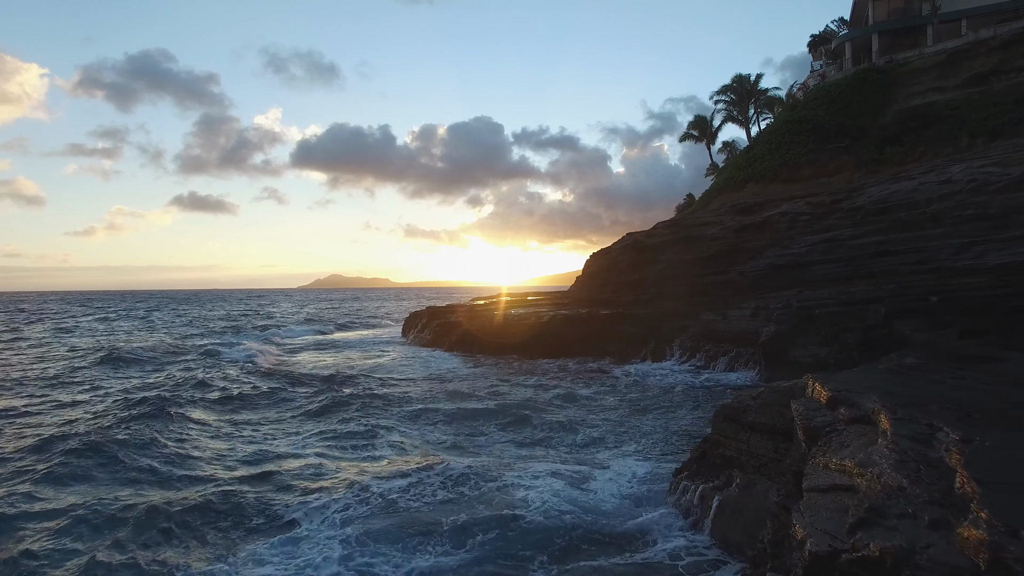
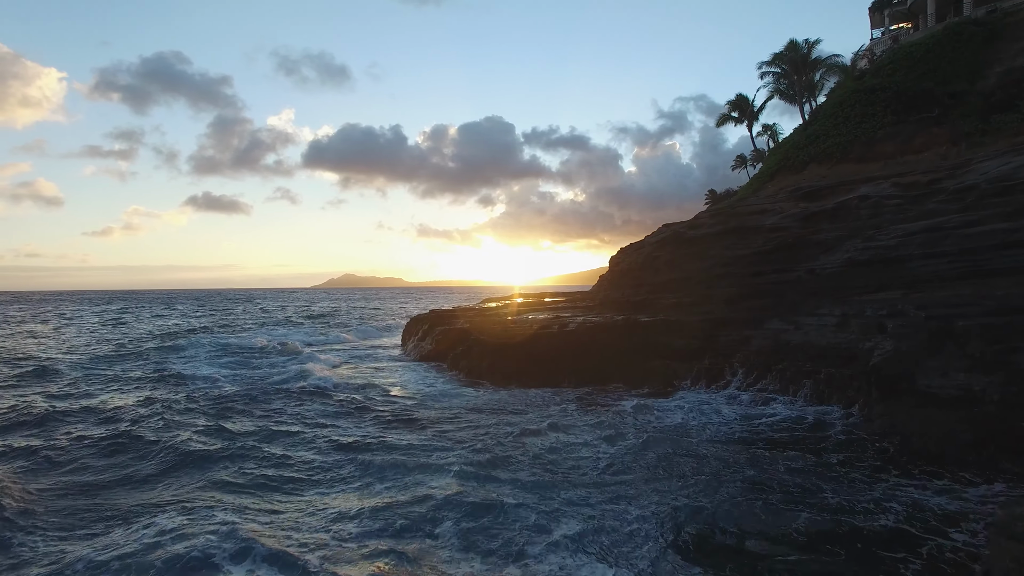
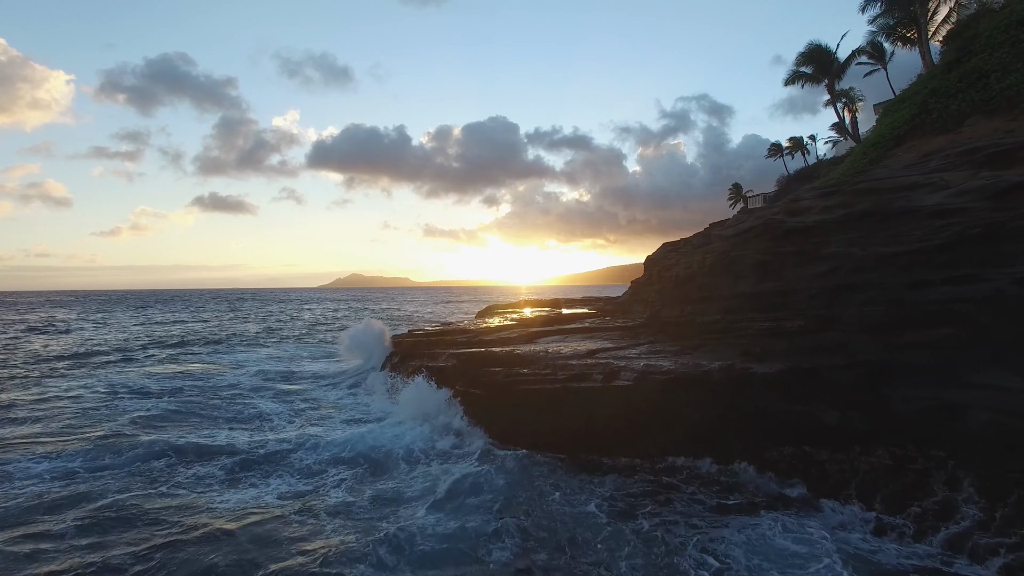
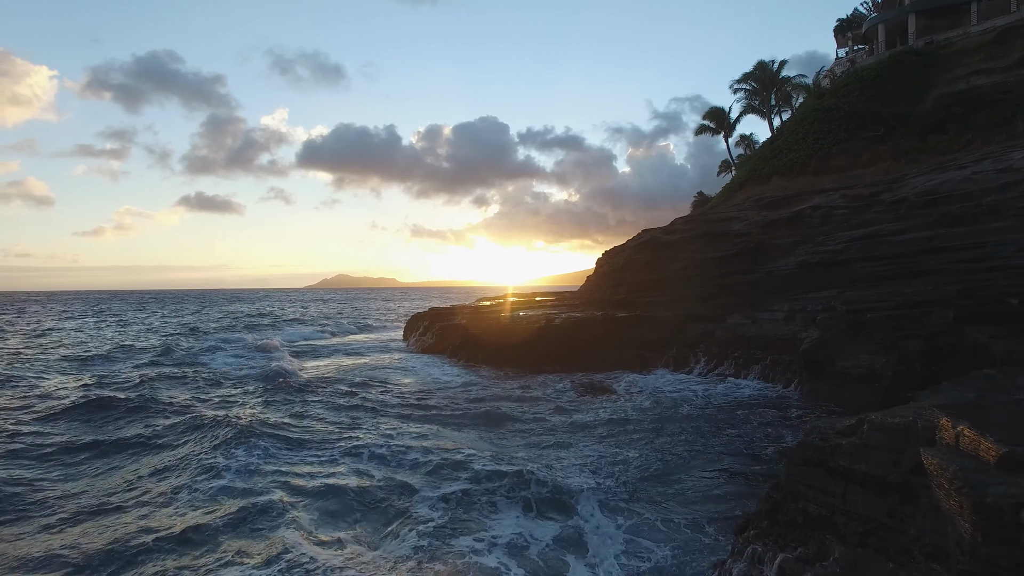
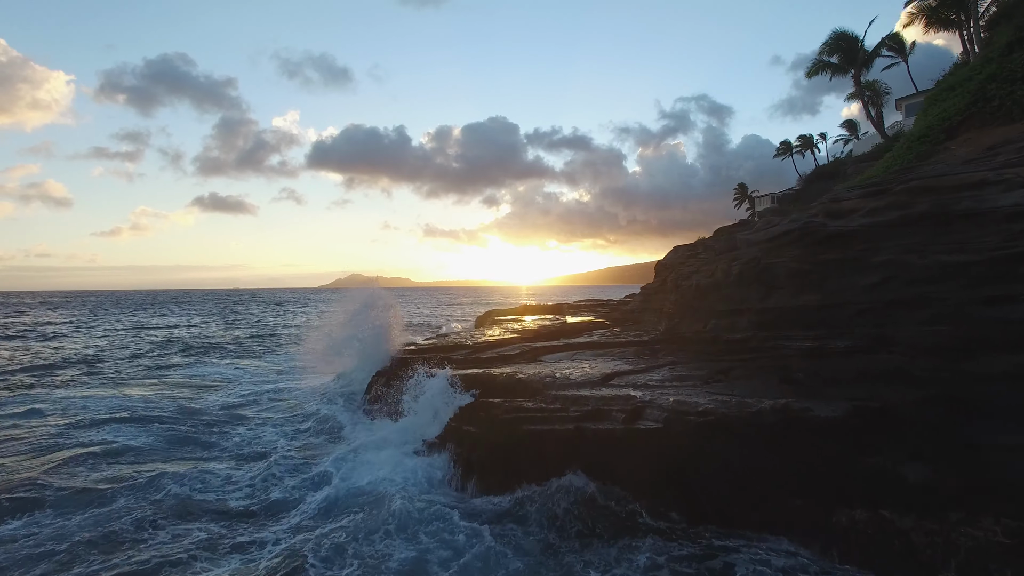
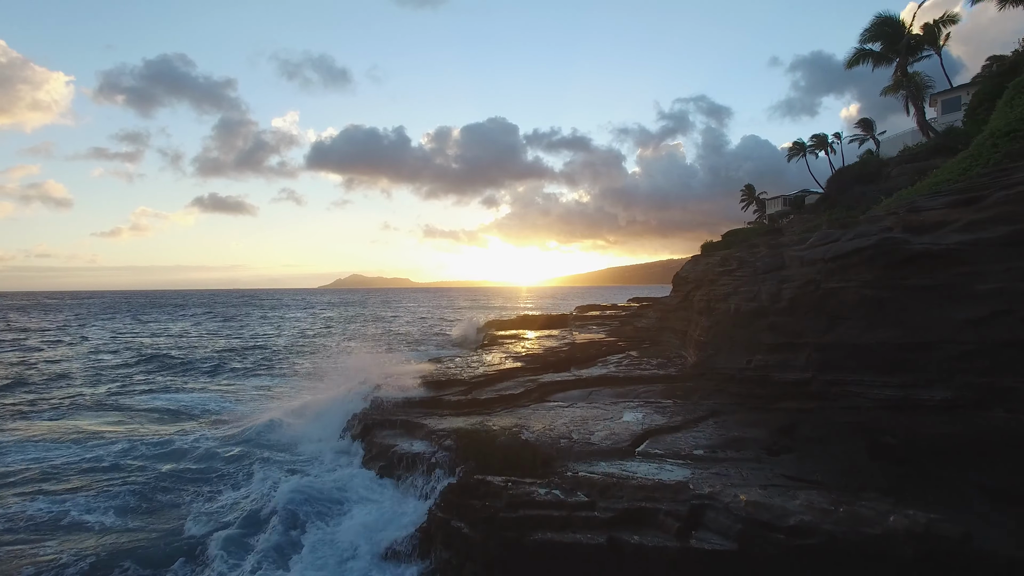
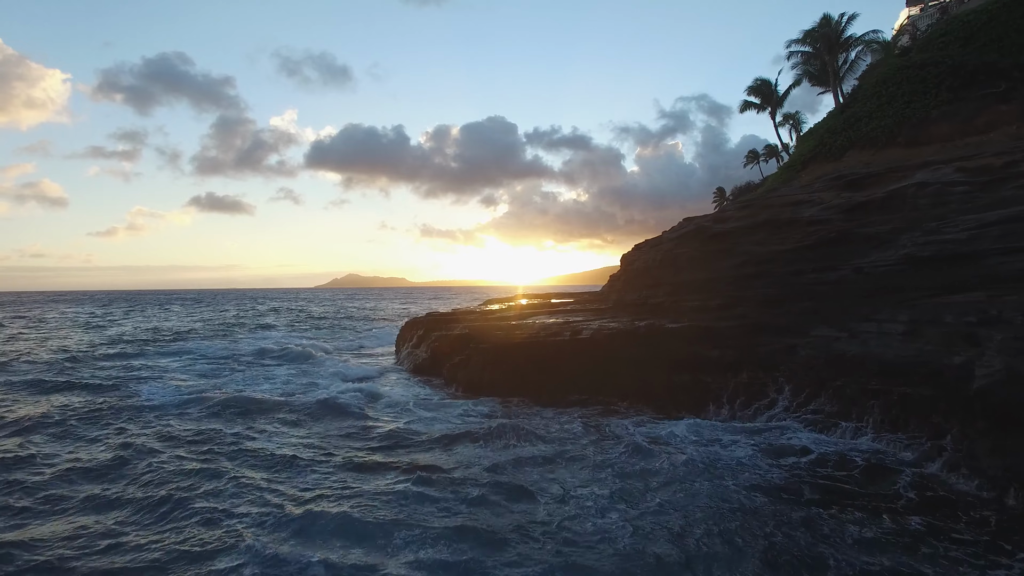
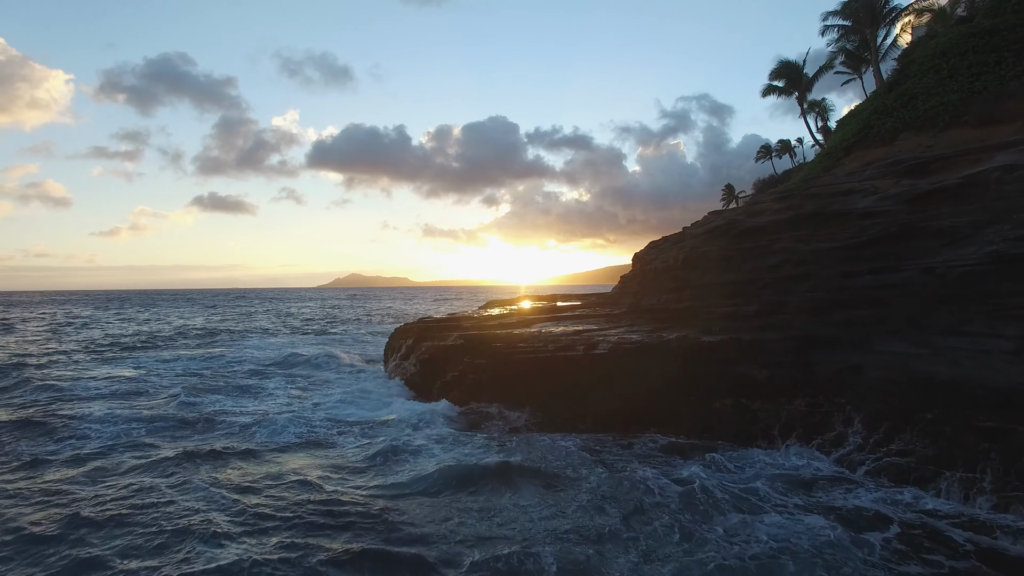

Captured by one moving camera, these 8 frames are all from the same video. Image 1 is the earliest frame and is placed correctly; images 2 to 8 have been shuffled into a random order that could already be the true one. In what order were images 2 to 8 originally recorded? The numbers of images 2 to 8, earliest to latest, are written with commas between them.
4, 2, 7, 8, 3, 5, 6
